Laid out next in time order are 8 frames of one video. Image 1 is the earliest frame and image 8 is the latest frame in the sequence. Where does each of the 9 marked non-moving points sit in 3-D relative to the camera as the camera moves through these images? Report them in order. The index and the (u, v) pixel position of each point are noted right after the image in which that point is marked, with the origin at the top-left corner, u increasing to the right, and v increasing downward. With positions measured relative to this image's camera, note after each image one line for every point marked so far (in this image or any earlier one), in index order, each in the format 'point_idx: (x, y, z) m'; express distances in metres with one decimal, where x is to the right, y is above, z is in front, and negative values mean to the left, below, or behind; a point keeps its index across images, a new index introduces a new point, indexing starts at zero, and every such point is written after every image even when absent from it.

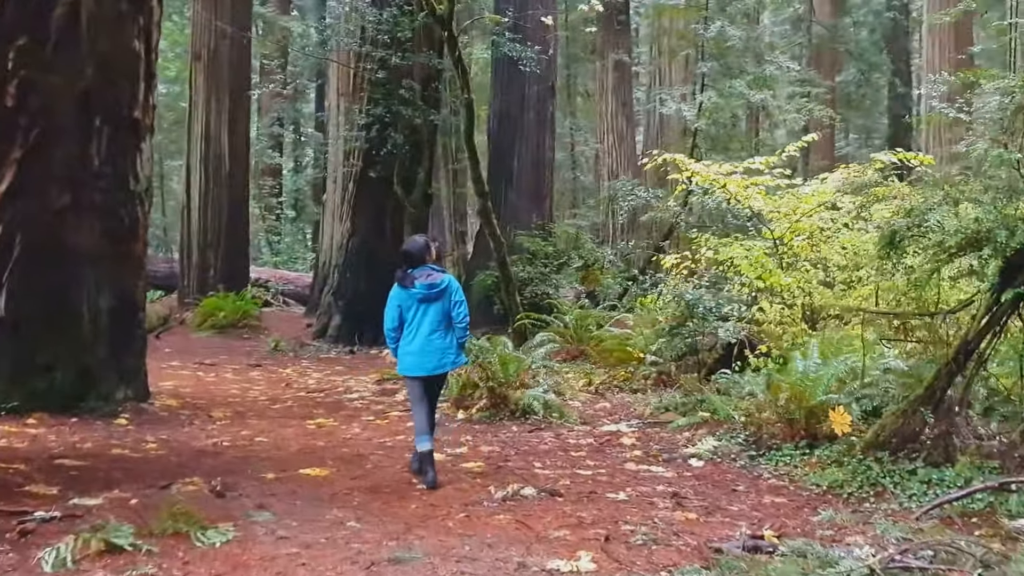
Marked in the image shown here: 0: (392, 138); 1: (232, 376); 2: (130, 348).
0: (-2.3, +2.7, +15.8) m
1: (-3.8, -1.2, +12.0) m
2: (-3.7, -0.6, +8.5) m
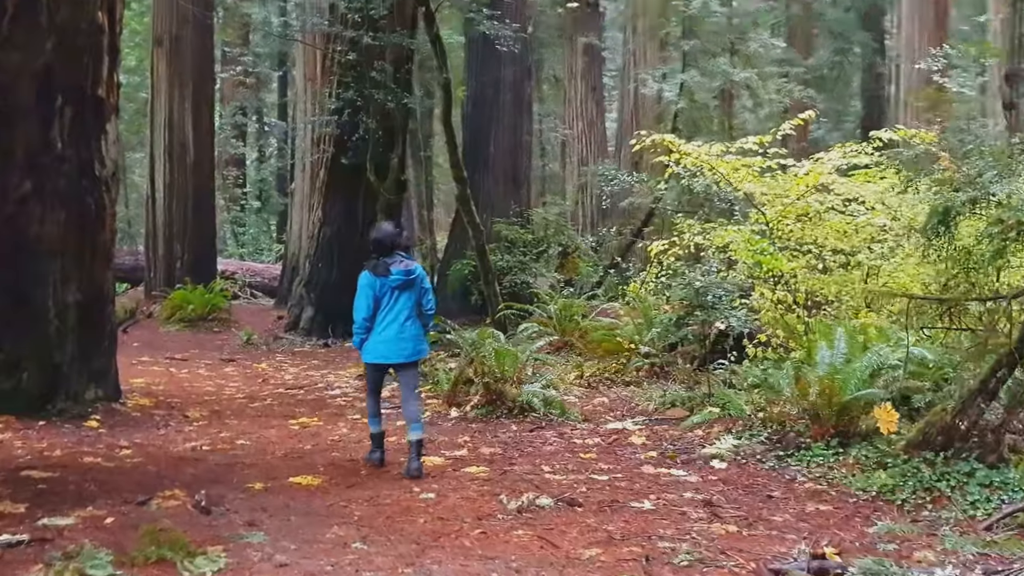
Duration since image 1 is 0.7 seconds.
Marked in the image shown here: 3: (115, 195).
0: (-2.6, +2.8, +15.2) m
1: (-4.0, -1.1, +11.5) m
2: (-3.7, -0.5, +7.9) m
3: (-3.6, +0.8, +8.0) m
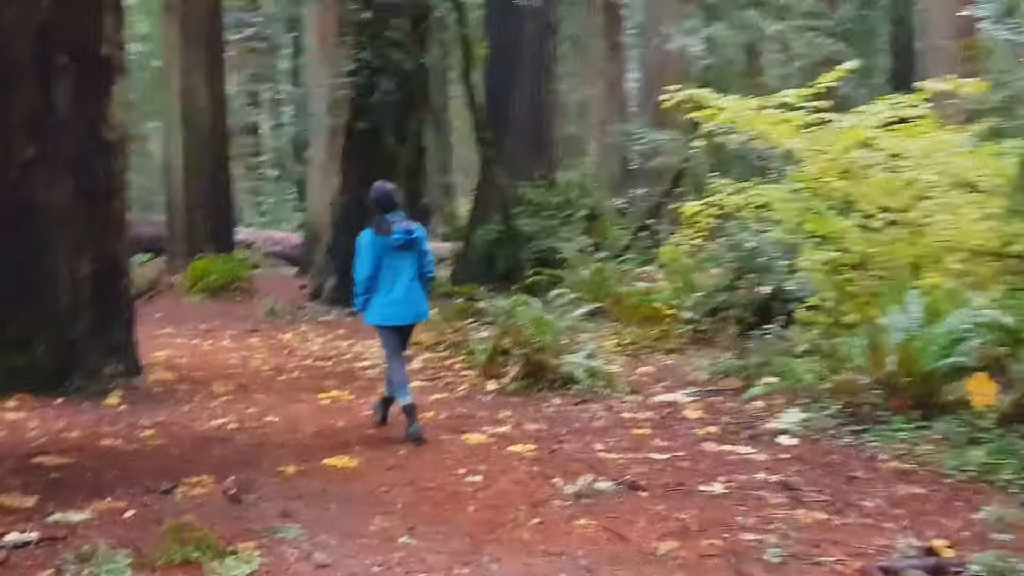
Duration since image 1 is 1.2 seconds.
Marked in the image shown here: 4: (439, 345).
0: (-2.2, +3.4, +14.7) m
1: (-3.6, -0.7, +11.1) m
2: (-3.4, -0.3, +7.5) m
3: (-3.3, +1.1, +7.6) m
4: (-0.8, -0.6, +9.4) m
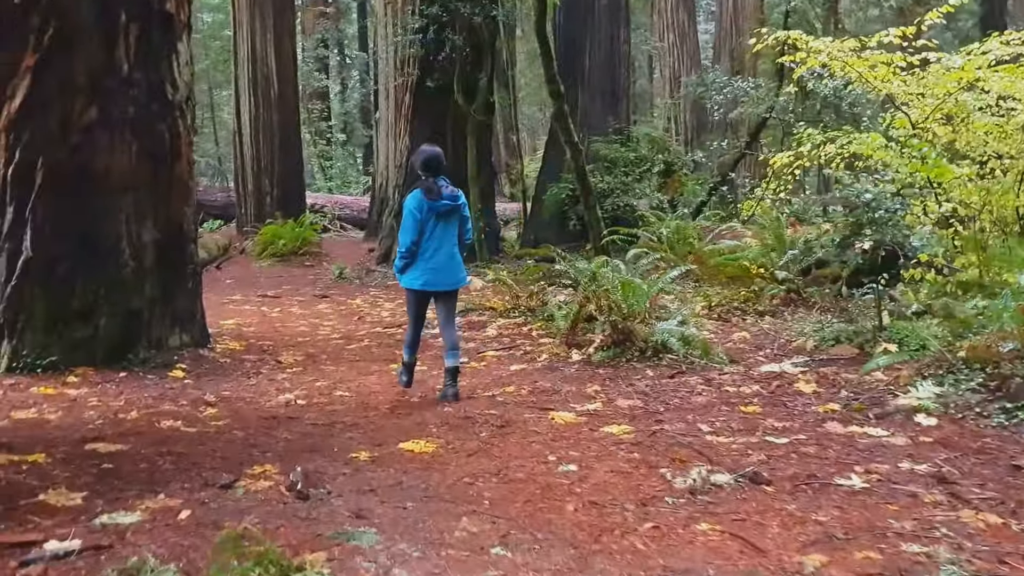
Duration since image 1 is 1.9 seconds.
0: (-1.0, +4.0, +14.0) m
1: (-2.6, -0.3, +10.8) m
2: (-2.7, 0.0, +7.2) m
3: (-2.7, +1.4, +7.2) m
4: (0.0, -0.2, +8.9) m
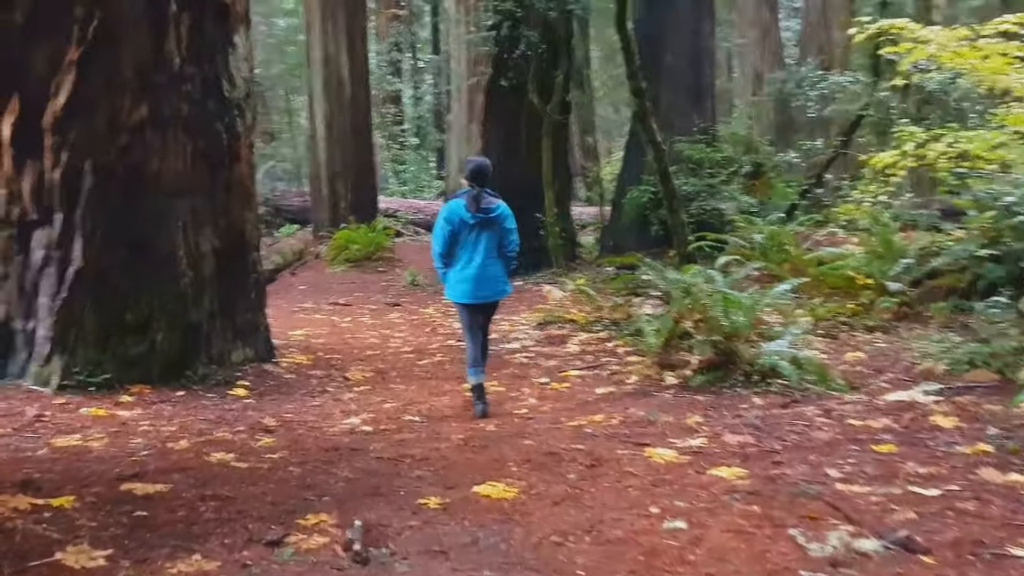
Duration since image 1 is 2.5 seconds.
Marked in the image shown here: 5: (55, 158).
0: (+0.2, +3.9, +13.5) m
1: (-1.7, -0.4, +10.3) m
2: (-2.1, -0.1, +6.8) m
3: (-2.0, +1.3, +6.8) m
4: (+0.8, -0.3, +8.2) m
5: (-3.1, +0.9, +6.0) m
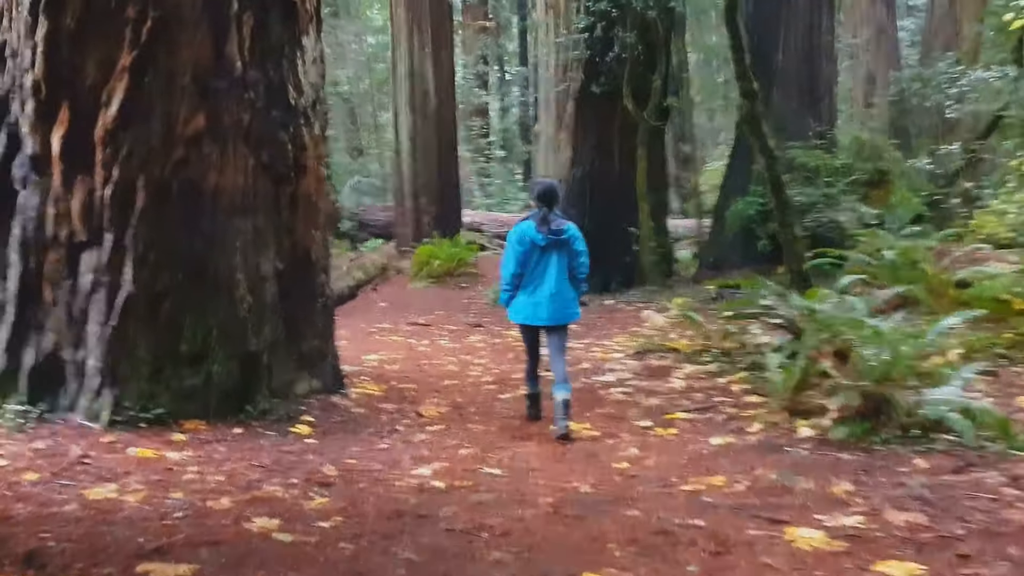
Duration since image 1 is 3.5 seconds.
0: (+1.5, +3.6, +12.6) m
1: (-0.7, -0.6, +9.6) m
2: (-1.4, -0.3, +6.1) m
3: (-1.4, +1.1, +6.1) m
4: (+1.6, -0.5, +7.3) m
5: (-2.5, +0.7, +5.4) m
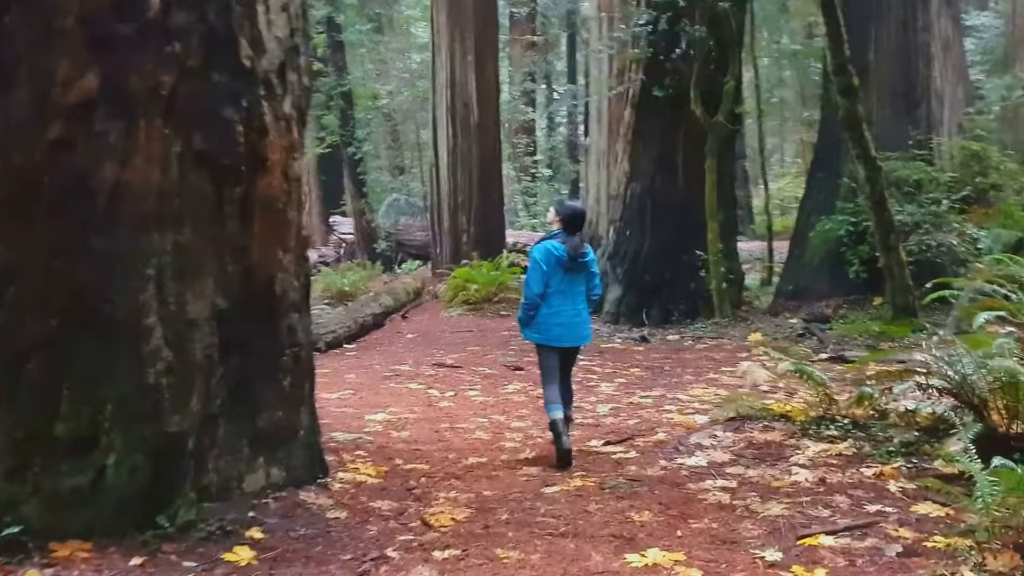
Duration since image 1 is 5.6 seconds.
0: (+2.1, +3.2, +10.6) m
1: (-0.3, -0.9, +7.6) m
2: (-1.2, -0.5, +4.1) m
3: (-1.1, +0.9, +4.2) m
4: (+1.9, -0.8, +5.2) m
5: (-2.3, +0.5, +3.5) m
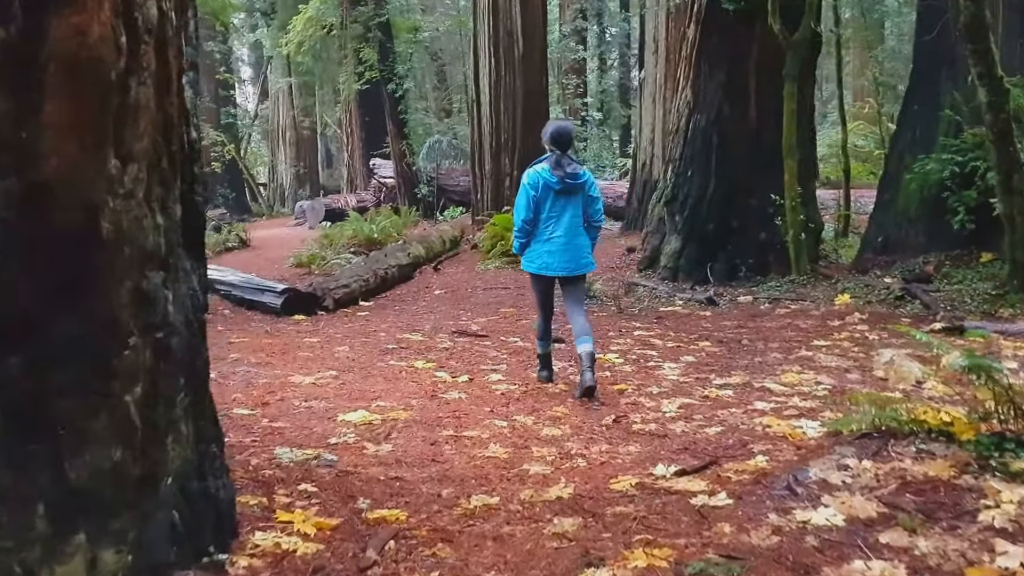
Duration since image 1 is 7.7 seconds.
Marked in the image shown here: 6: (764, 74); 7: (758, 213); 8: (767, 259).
0: (+2.6, +3.6, +8.3) m
1: (0.0, -0.6, +5.7) m
2: (-1.1, -0.4, +2.3) m
3: (-1.0, +1.0, +2.3) m
4: (+2.0, -0.7, +3.2) m
5: (-2.3, +0.6, +1.7) m
6: (+2.9, +2.4, +9.3) m
7: (+2.9, +0.9, +10.0) m
8: (+3.1, +0.3, +10.0) m
